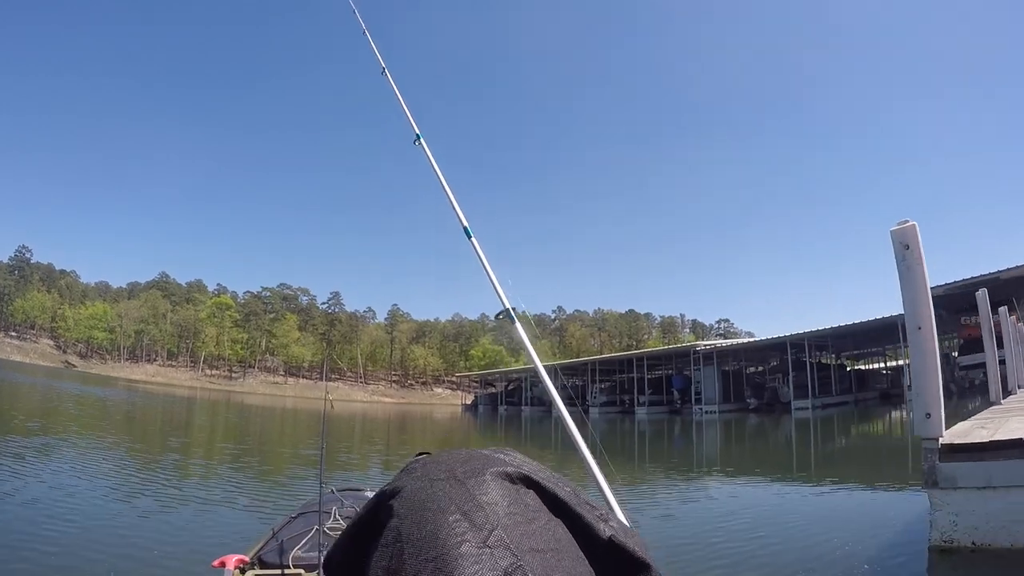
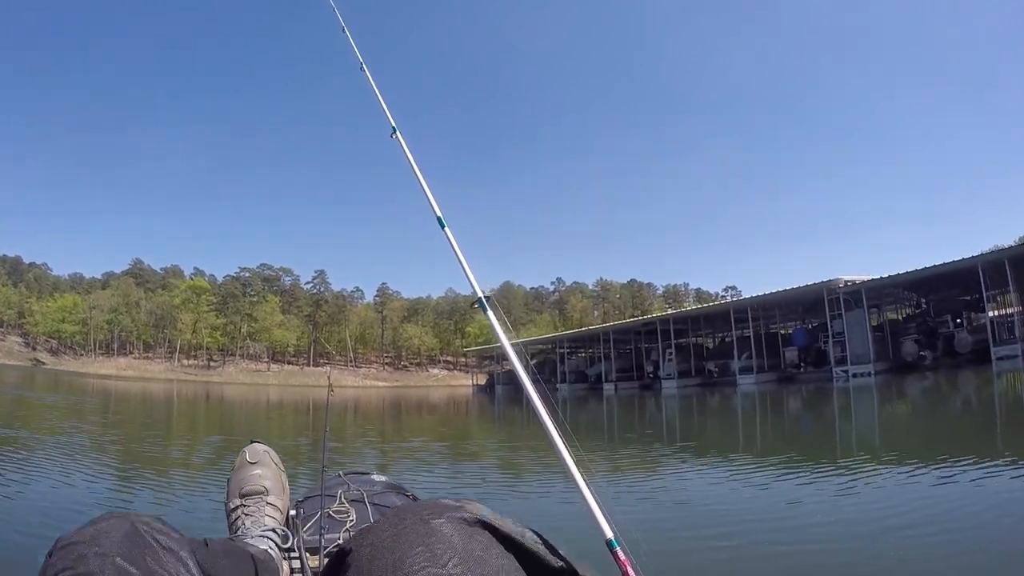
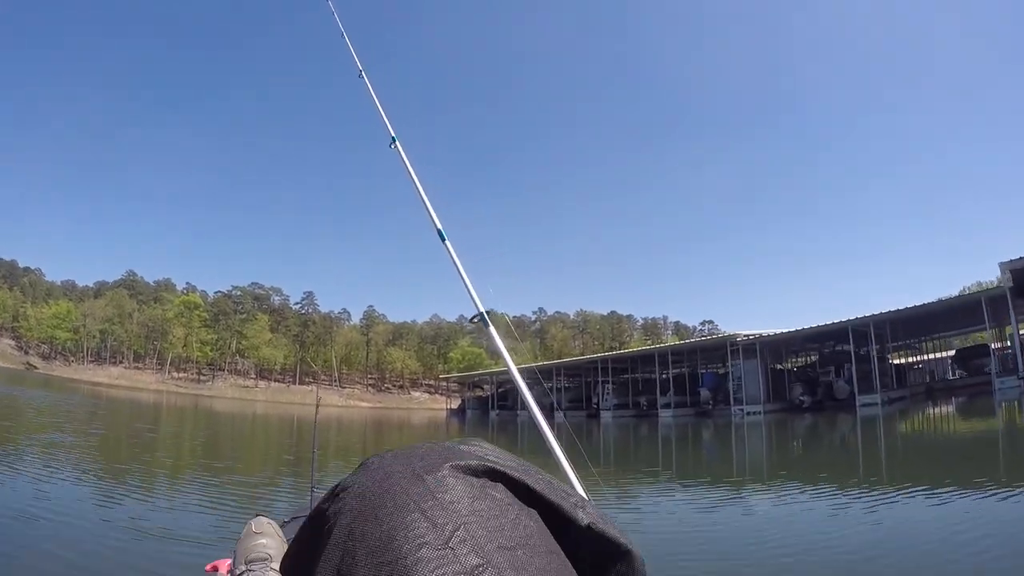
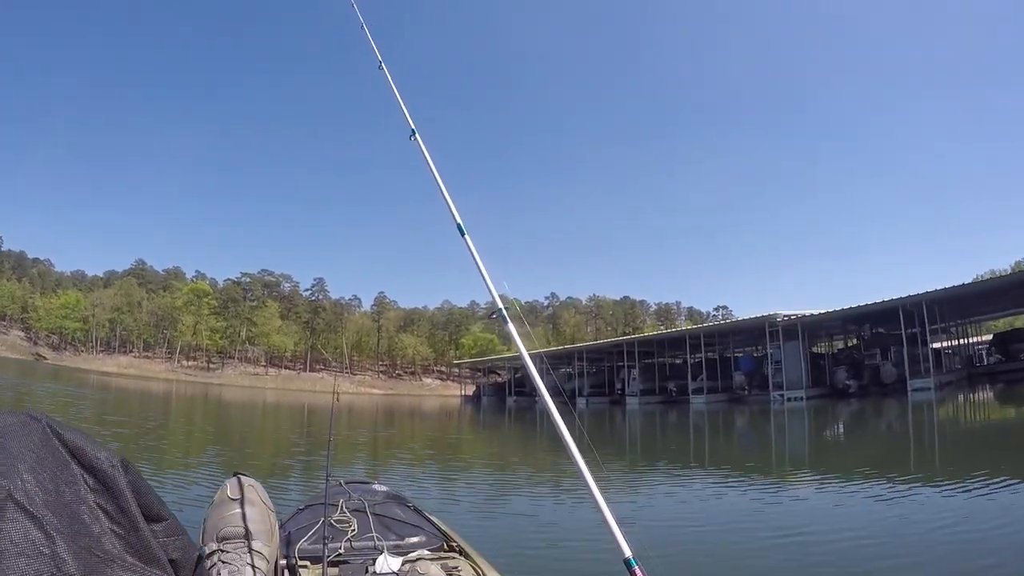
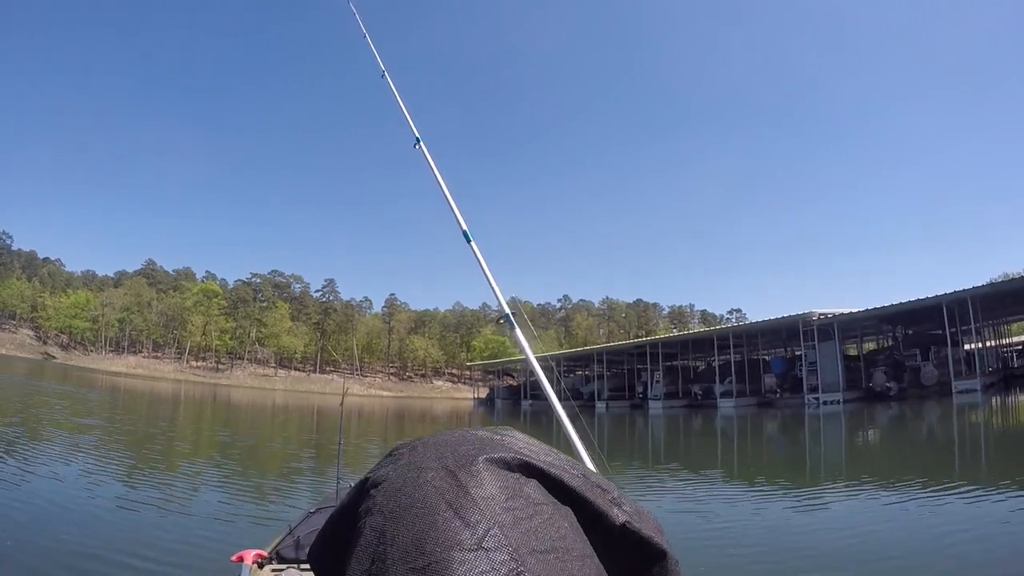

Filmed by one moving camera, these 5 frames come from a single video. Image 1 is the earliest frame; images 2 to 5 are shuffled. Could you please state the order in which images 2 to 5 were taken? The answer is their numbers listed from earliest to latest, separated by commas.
3, 4, 5, 2
